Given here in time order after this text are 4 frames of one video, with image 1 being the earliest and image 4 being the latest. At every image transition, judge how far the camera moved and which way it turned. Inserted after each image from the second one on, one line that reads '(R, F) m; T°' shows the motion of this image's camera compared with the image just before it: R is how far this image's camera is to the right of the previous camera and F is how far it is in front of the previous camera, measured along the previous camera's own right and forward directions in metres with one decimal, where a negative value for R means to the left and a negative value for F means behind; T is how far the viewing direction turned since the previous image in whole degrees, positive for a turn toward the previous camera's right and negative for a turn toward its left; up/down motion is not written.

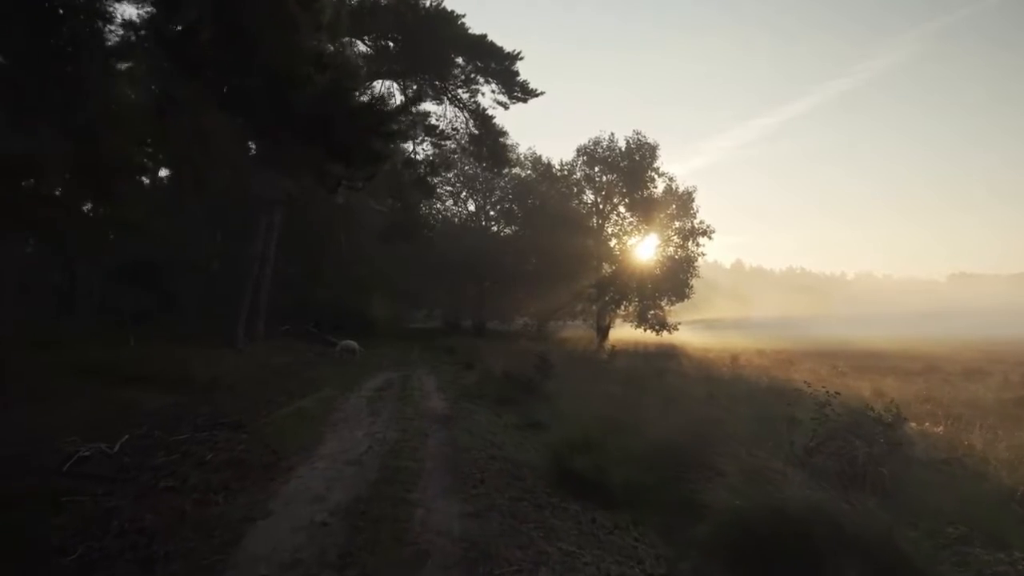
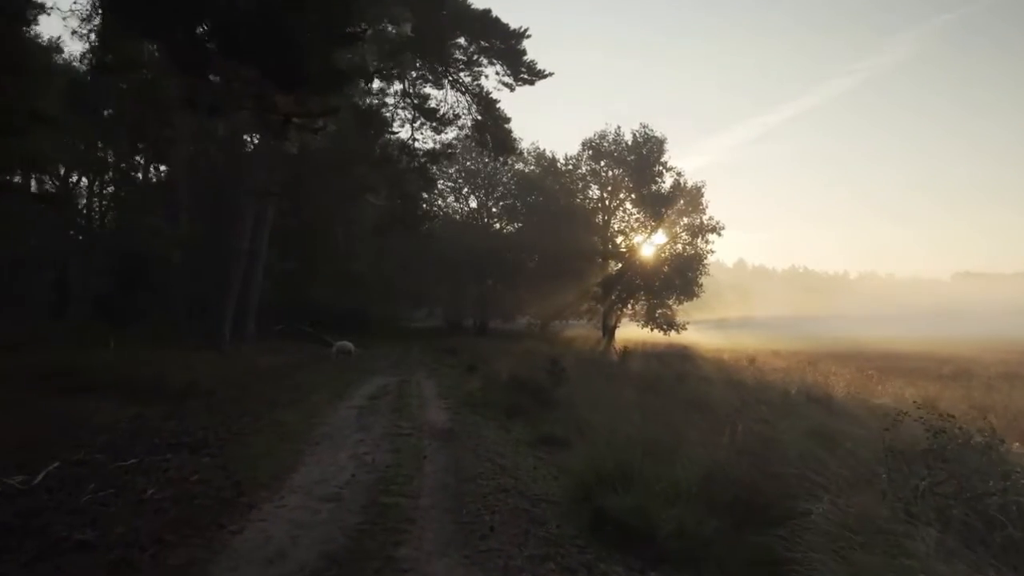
(-0.2, +1.7) m; 0°
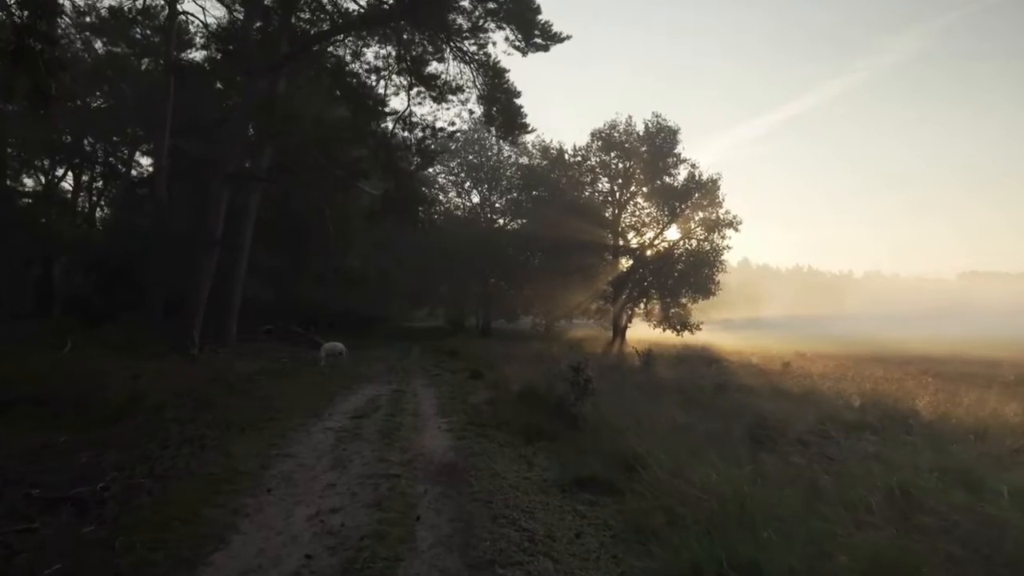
(-0.3, +2.7) m; 0°
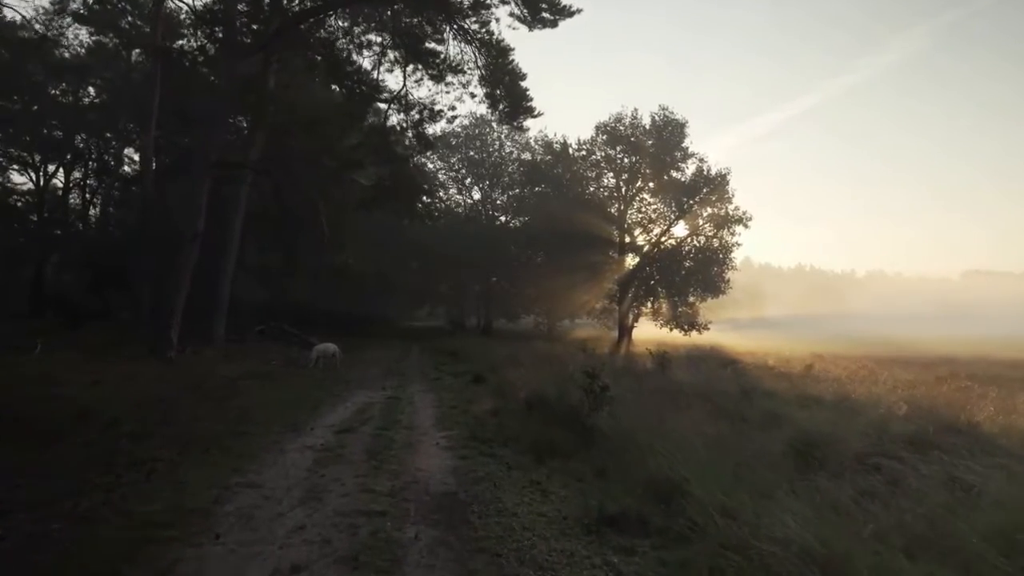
(-0.1, +1.5) m; 0°
